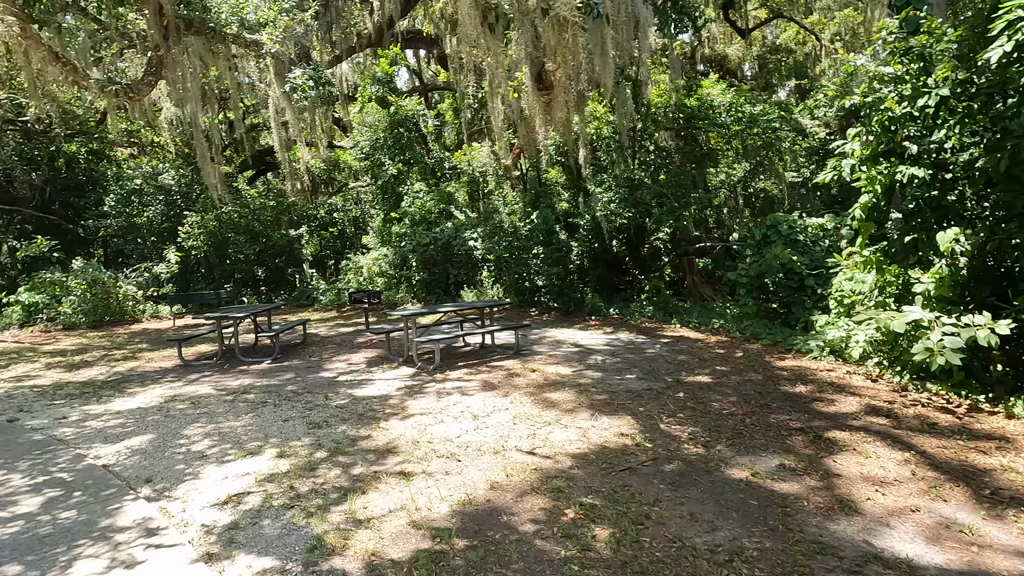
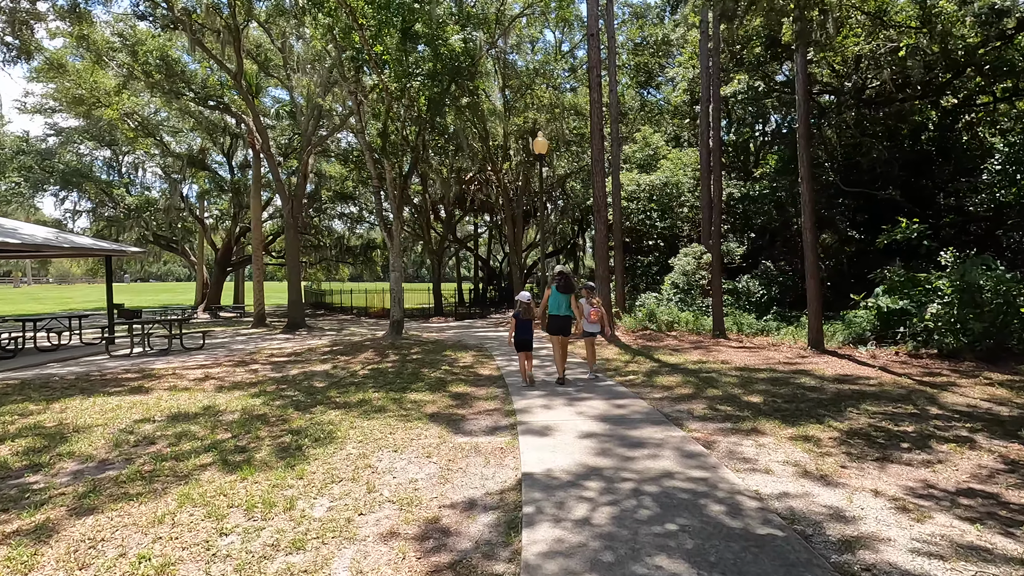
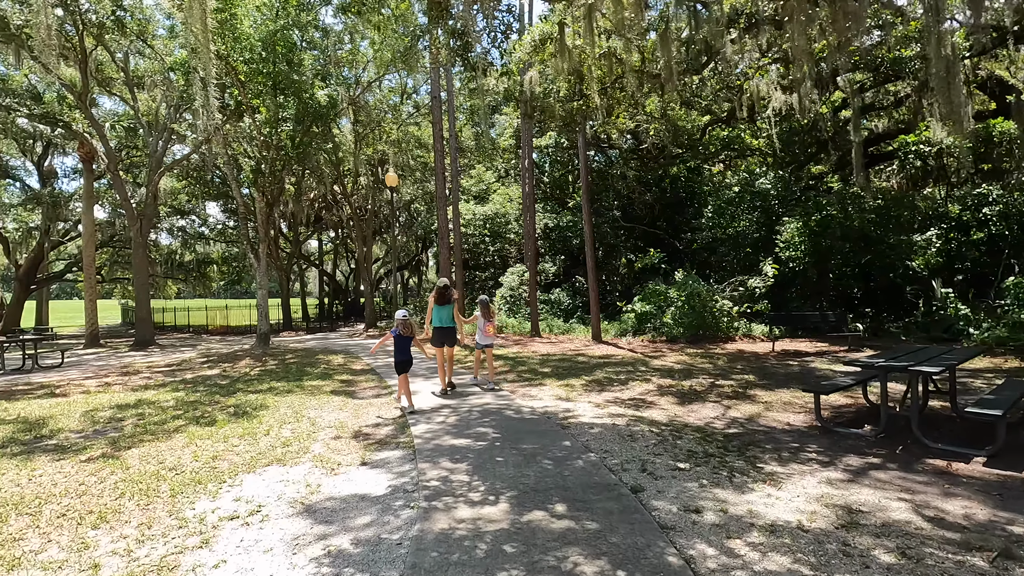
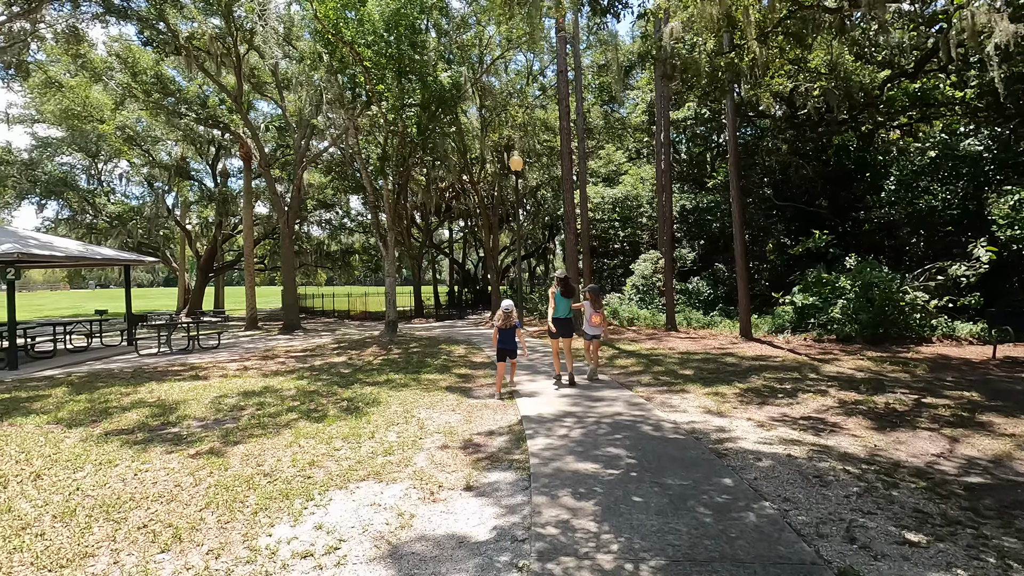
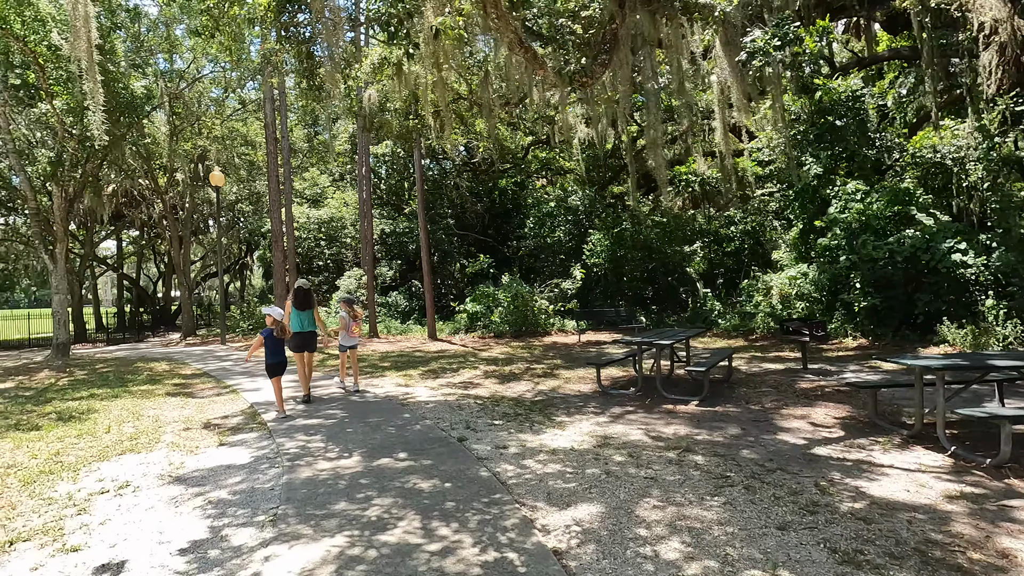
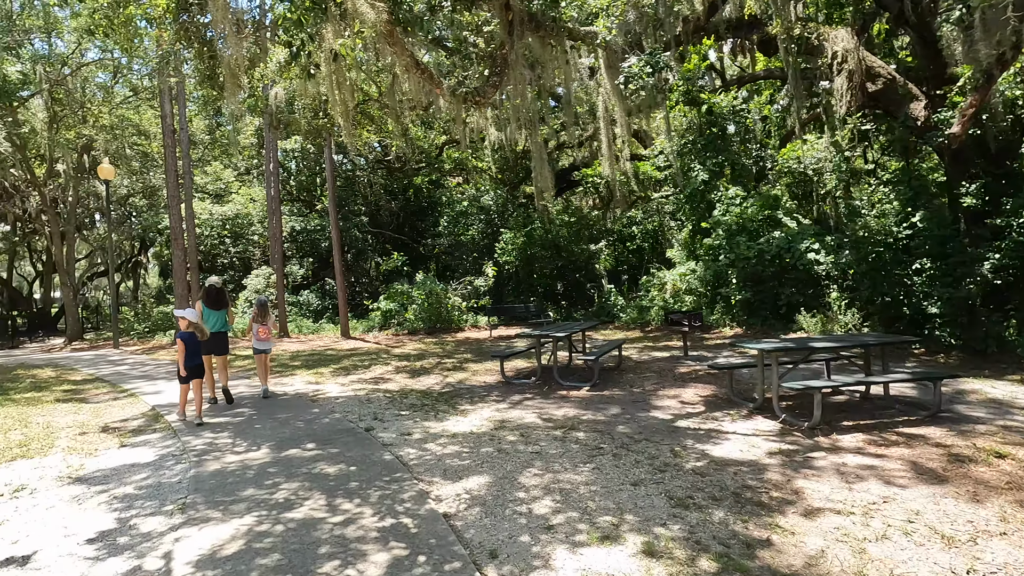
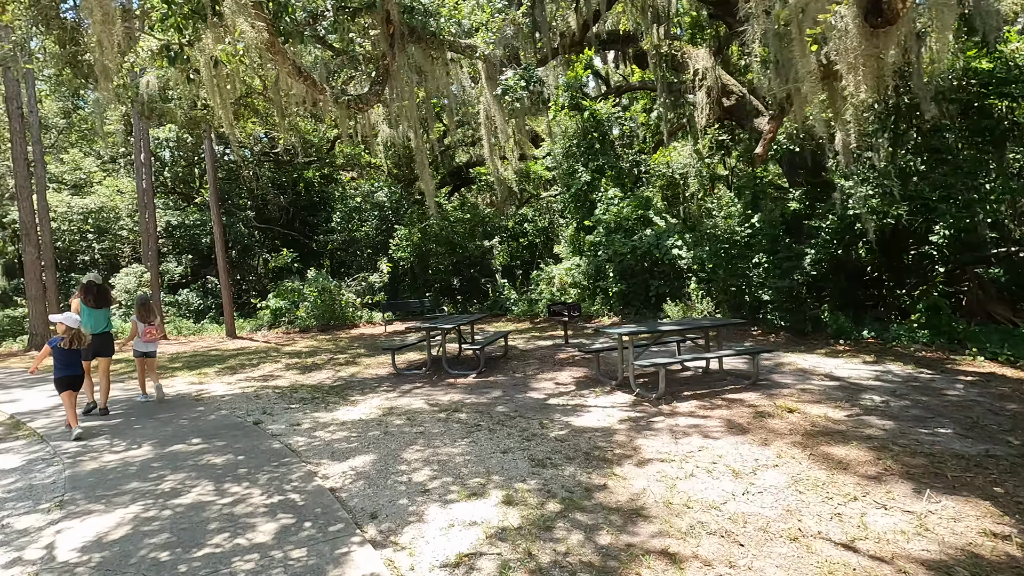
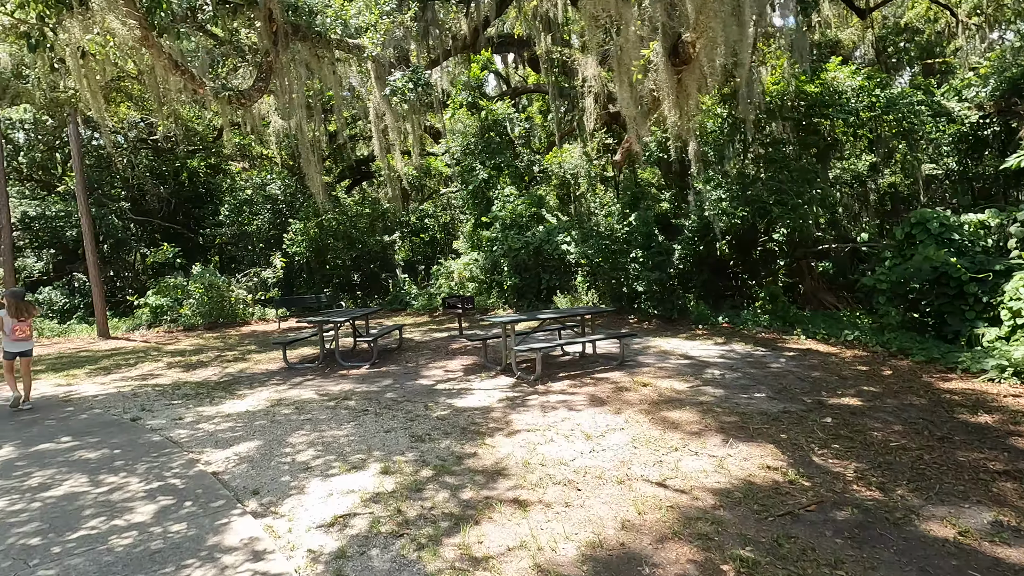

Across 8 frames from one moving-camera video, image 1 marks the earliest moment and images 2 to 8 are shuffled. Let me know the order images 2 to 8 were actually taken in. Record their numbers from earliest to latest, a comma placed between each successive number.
8, 7, 6, 5, 3, 4, 2
